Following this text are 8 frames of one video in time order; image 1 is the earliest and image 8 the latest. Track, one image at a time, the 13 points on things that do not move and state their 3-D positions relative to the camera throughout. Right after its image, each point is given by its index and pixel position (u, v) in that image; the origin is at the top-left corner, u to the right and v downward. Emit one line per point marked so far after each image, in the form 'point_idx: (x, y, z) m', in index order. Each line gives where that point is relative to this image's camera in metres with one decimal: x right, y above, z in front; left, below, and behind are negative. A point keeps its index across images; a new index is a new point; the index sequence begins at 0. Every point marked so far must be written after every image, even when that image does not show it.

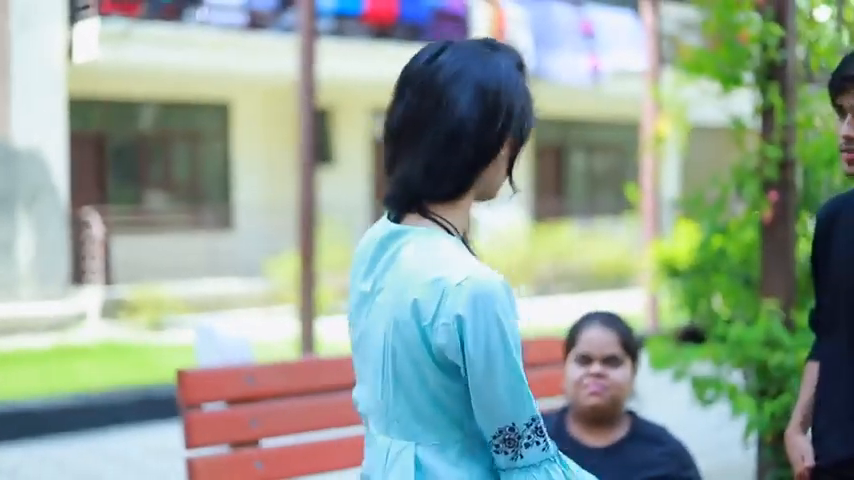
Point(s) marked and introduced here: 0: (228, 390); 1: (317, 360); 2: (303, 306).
0: (-0.5, -0.4, +2.9) m
1: (-0.3, -0.3, +3.1) m
2: (-0.8, -0.4, +6.9) m
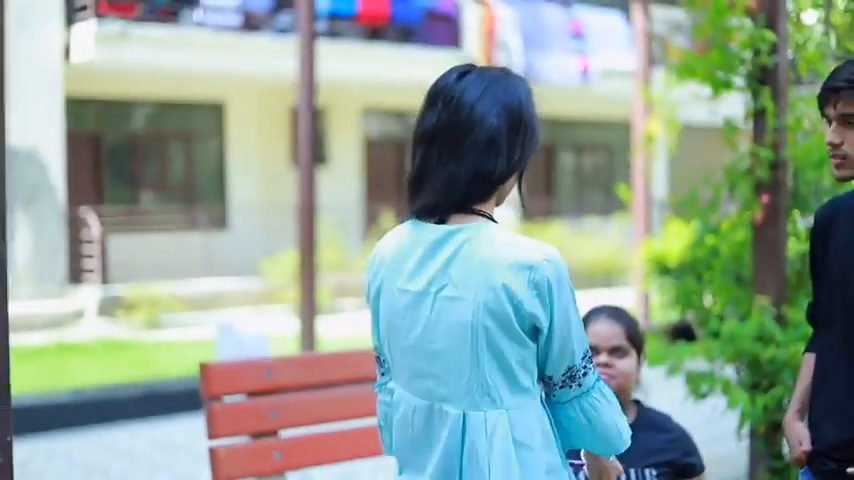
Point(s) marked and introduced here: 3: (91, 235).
0: (-0.5, -0.4, +3.0) m
1: (-0.3, -0.3, +3.2) m
2: (-0.8, -0.4, +7.0) m
3: (-3.7, +0.1, +11.9) m
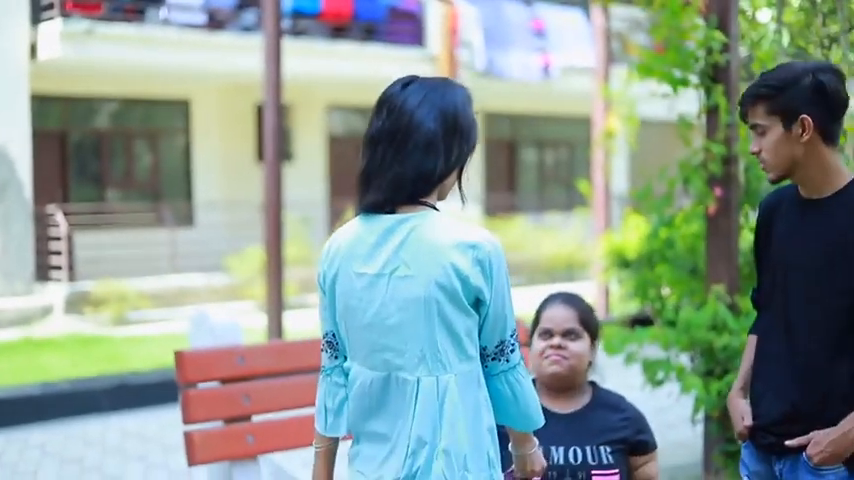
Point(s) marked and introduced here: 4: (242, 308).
0: (-0.6, -0.4, +3.1) m
1: (-0.4, -0.3, +3.4) m
2: (-1.0, -0.4, +7.1) m
3: (-4.1, +0.1, +11.9) m
4: (-2.0, -0.7, +11.5) m
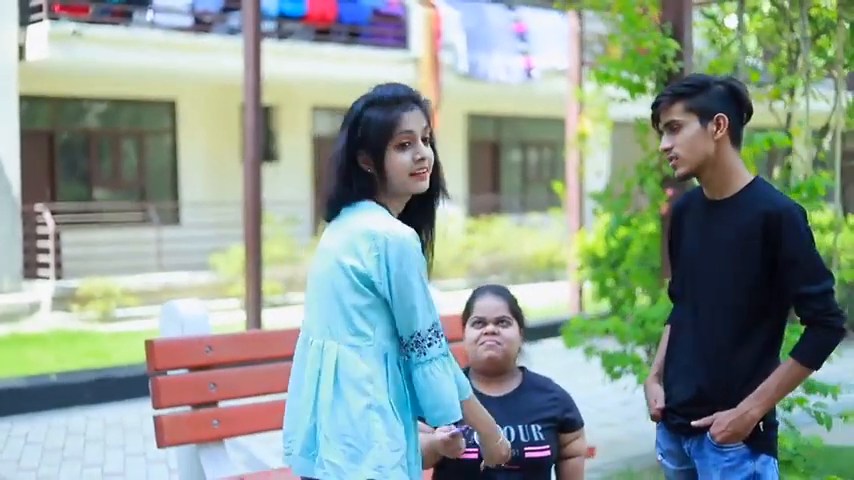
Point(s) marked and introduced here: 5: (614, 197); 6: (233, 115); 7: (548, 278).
0: (-0.7, -0.4, +3.4) m
1: (-0.5, -0.3, +3.6) m
2: (-1.2, -0.4, +7.4) m
3: (-4.3, +0.1, +12.1) m
4: (-2.2, -0.7, +11.7) m
5: (+0.9, +0.2, +5.1) m
6: (-2.6, +1.7, +14.2) m
7: (+1.6, -0.5, +14.0) m
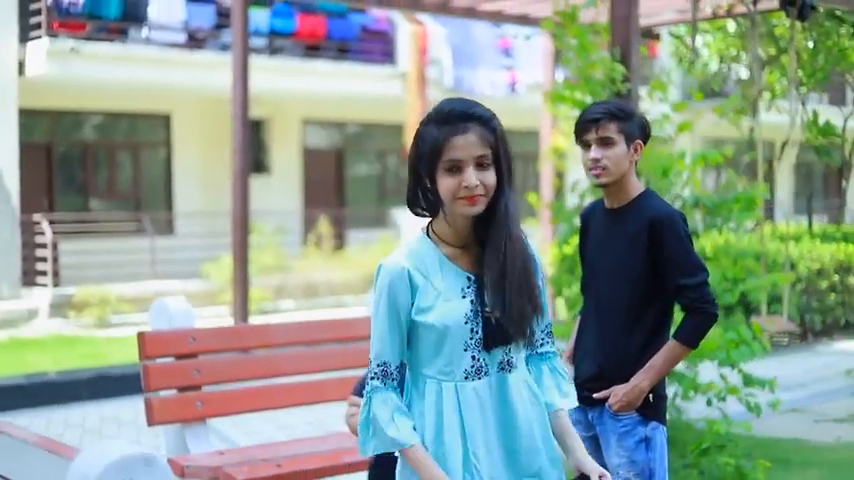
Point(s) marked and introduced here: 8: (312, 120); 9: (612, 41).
0: (-0.9, -0.4, +3.8) m
1: (-0.7, -0.3, +4.1) m
2: (-1.4, -0.4, +7.8) m
3: (-4.5, 0.0, +12.6) m
4: (-2.4, -0.8, +12.1) m
5: (+0.7, +0.2, +5.6) m
6: (-2.8, +1.5, +14.7) m
7: (+1.4, -0.6, +14.5) m
8: (-1.7, +1.8, +15.7) m
9: (+0.9, +1.0, +5.5) m
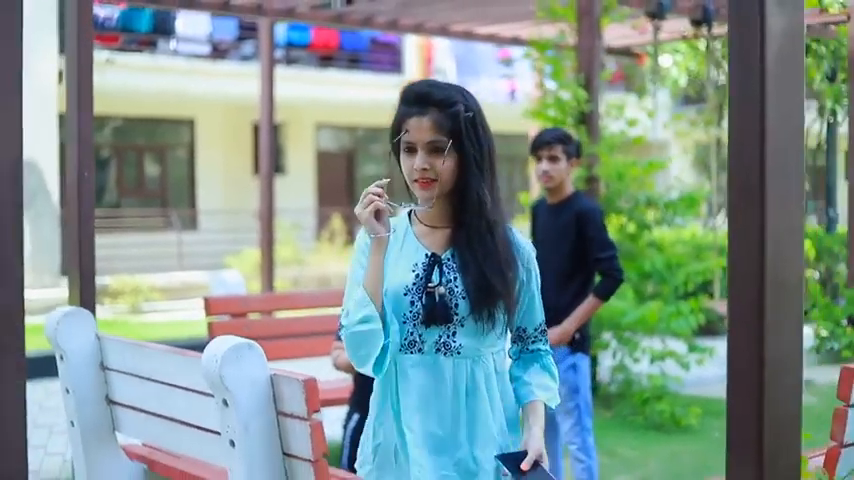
0: (-0.9, -0.3, +5.0) m
1: (-0.7, -0.3, +5.3) m
2: (-1.4, -0.4, +9.0) m
3: (-4.5, +0.1, +13.8) m
4: (-2.3, -0.7, +13.4) m
5: (+0.7, +0.2, +6.8) m
6: (-2.7, +1.6, +15.9) m
7: (+1.5, -0.6, +15.7) m
8: (-1.6, +1.8, +16.9) m
9: (+0.9, +1.1, +6.7) m
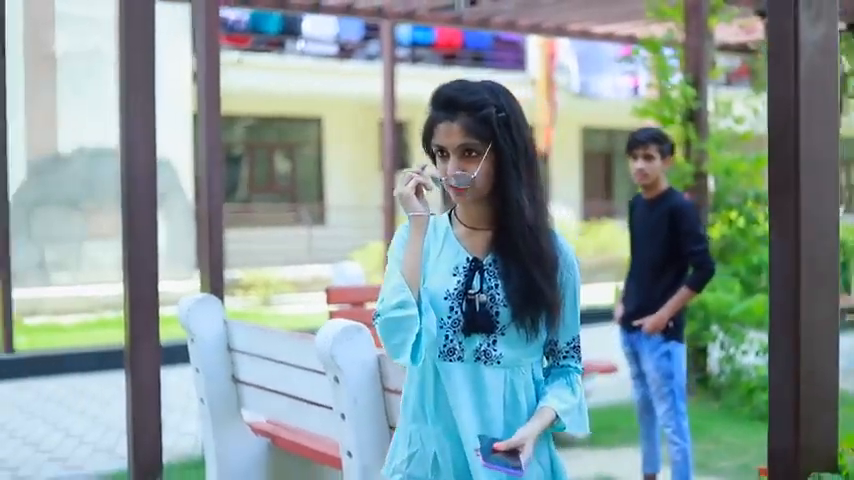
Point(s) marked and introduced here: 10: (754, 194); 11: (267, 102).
0: (-0.4, -0.3, +5.4) m
1: (-0.2, -0.2, +5.6) m
2: (-0.4, -0.3, +9.4) m
3: (-2.9, +0.2, +14.5) m
4: (-0.8, -0.7, +13.8) m
5: (+1.5, +0.3, +7.0) m
6: (-0.8, +1.7, +16.4) m
7: (+3.2, -0.5, +15.7) m
8: (+0.3, +1.9, +17.3) m
9: (+1.7, +1.1, +6.8) m
10: (+2.0, +0.3, +6.6) m
11: (-2.2, +2.0, +15.4) m
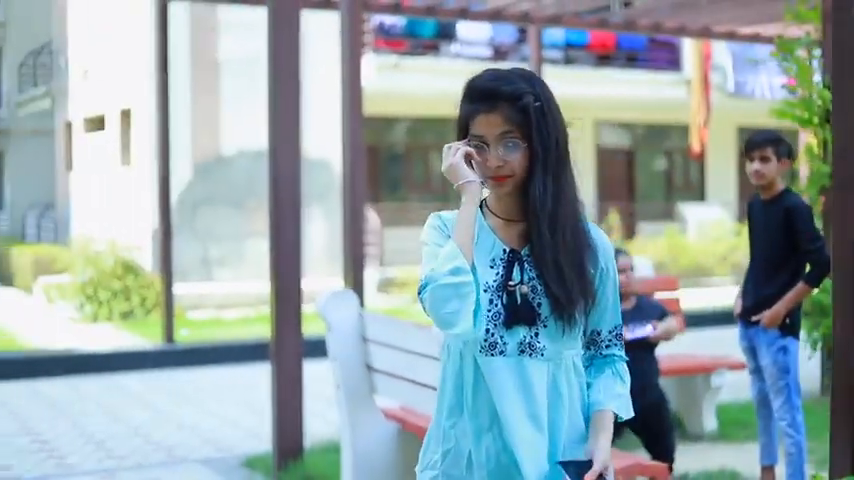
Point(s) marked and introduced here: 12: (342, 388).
0: (+0.3, -0.3, +5.7) m
1: (+0.5, -0.2, +5.9) m
2: (+0.9, -0.3, +9.7) m
3: (-0.8, +0.2, +15.1) m
4: (+1.1, -0.7, +14.1) m
5: (+2.4, +0.3, +7.0) m
6: (+1.5, +1.7, +16.6) m
7: (+5.4, -0.5, +15.3) m
8: (+2.8, +1.9, +17.3) m
9: (+2.5, +1.1, +6.8) m
10: (+2.8, +0.3, +6.5) m
11: (0.0, +2.0, +15.8) m
12: (-0.4, -0.6, +4.6) m
